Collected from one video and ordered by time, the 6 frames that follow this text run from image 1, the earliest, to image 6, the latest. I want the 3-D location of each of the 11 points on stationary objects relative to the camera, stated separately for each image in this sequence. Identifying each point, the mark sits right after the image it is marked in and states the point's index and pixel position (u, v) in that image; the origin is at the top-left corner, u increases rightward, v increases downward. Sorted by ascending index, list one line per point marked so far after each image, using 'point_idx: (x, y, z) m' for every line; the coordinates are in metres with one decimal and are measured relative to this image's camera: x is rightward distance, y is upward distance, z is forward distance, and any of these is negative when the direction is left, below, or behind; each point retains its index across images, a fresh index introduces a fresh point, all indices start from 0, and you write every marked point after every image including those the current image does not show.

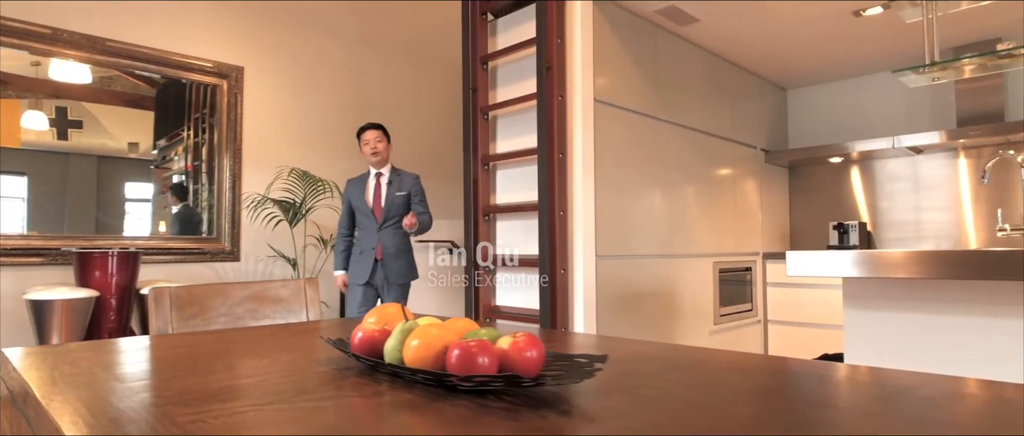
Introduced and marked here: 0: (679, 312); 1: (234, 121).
0: (+0.9, -0.5, +3.1) m
1: (-1.6, +0.6, +3.4) m
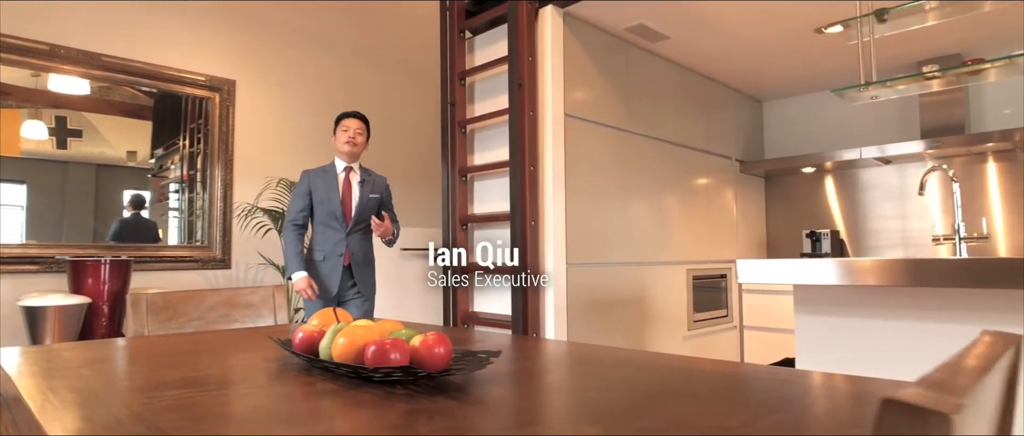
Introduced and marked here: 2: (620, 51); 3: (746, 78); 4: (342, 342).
0: (+0.7, -0.5, +3.2) m
1: (-1.7, +0.5, +3.5) m
2: (+0.6, +0.9, +3.1) m
3: (+1.5, +0.9, +3.8) m
4: (-0.2, -0.2, +0.8) m
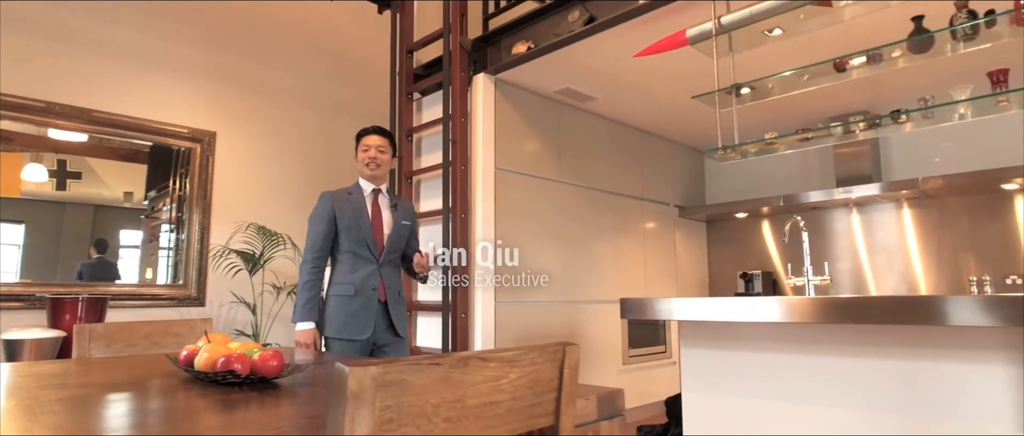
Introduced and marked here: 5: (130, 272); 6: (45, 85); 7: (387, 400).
0: (+0.4, -0.8, +3.4) m
1: (-2.0, +0.3, +3.9) m
2: (+0.2, +0.6, +3.4) m
3: (+1.2, +0.6, +4.1) m
4: (-0.6, -0.3, +1.1) m
5: (-2.3, -0.3, +3.6) m
6: (-2.7, +0.8, +3.4) m
7: (-0.1, -0.2, +0.6) m
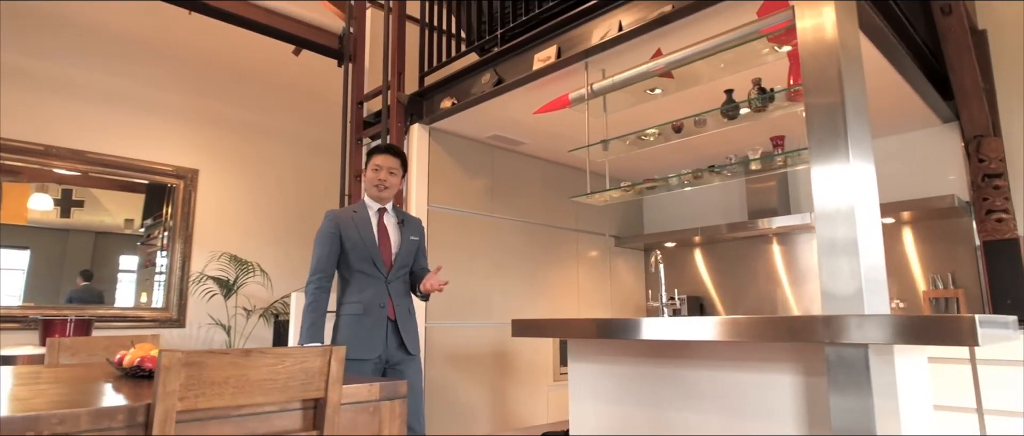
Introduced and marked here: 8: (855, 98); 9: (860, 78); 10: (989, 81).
0: (0.0, -1.0, +3.8) m
1: (-2.4, 0.0, +4.3) m
2: (-0.2, +0.4, +3.9) m
3: (+0.8, +0.4, +4.6) m
4: (-1.0, -0.4, +1.5) m
5: (-2.7, -0.5, +4.1) m
6: (-3.1, +0.6, +3.9) m
7: (-0.6, -0.3, +1.0) m
8: (+1.1, +0.4, +1.9) m
9: (+1.2, +0.5, +1.9) m
10: (+2.9, +0.8, +3.6) m
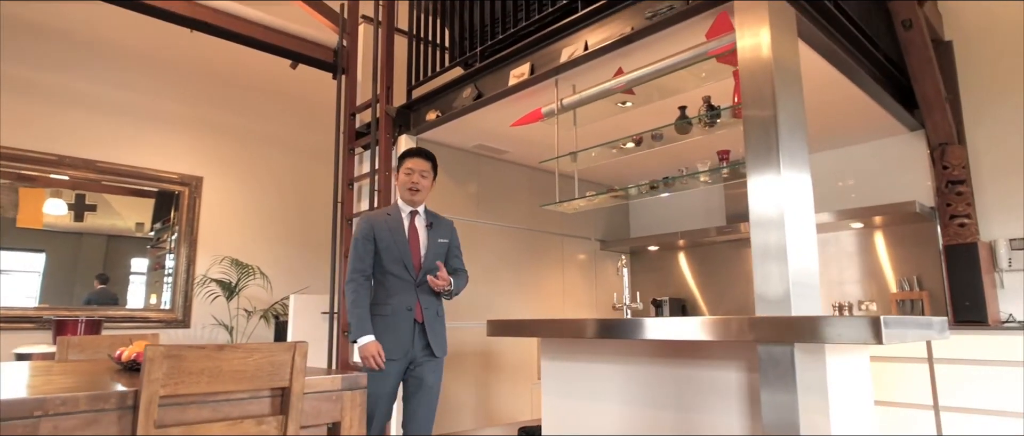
0: (-0.1, -1.0, +4.0) m
1: (-2.5, 0.0, +4.6) m
2: (-0.3, +0.4, +4.1) m
3: (+0.7, +0.3, +4.7) m
4: (-1.1, -0.4, +1.7) m
5: (-2.7, -0.6, +4.3) m
6: (-3.2, +0.5, +4.1) m
7: (-0.7, -0.3, +1.2) m
8: (+1.0, +0.4, +2.0) m
9: (+1.0, +0.4, +2.1) m
10: (+2.8, +0.8, +3.7) m
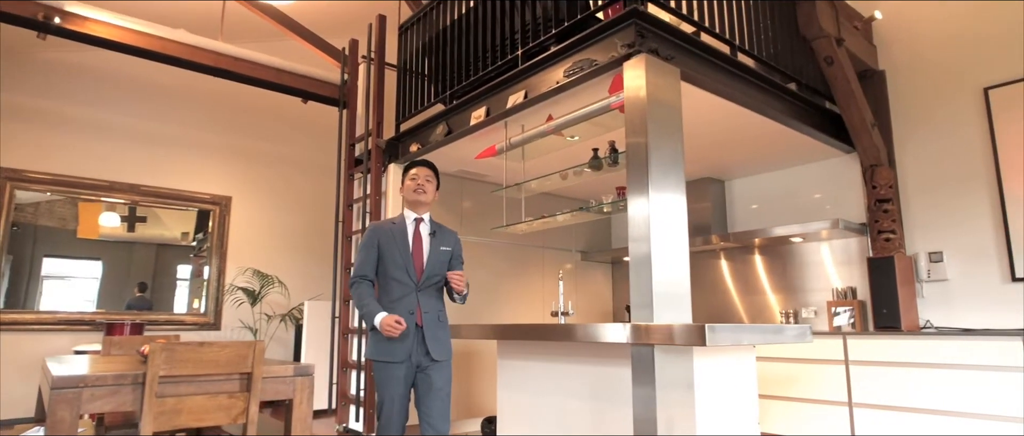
0: (-0.2, -1.1, +4.6) m
1: (-2.6, -0.2, +5.3) m
2: (-0.4, +0.3, +4.6) m
3: (+0.6, +0.2, +5.2) m
4: (-1.4, -0.5, +2.3) m
5: (-2.9, -0.7, +5.0) m
6: (-3.3, +0.4, +4.9) m
7: (-1.0, -0.4, +1.8) m
8: (+0.7, +0.3, +2.5) m
9: (+0.7, +0.3, +2.6) m
10: (+2.6, +0.7, +4.1) m
